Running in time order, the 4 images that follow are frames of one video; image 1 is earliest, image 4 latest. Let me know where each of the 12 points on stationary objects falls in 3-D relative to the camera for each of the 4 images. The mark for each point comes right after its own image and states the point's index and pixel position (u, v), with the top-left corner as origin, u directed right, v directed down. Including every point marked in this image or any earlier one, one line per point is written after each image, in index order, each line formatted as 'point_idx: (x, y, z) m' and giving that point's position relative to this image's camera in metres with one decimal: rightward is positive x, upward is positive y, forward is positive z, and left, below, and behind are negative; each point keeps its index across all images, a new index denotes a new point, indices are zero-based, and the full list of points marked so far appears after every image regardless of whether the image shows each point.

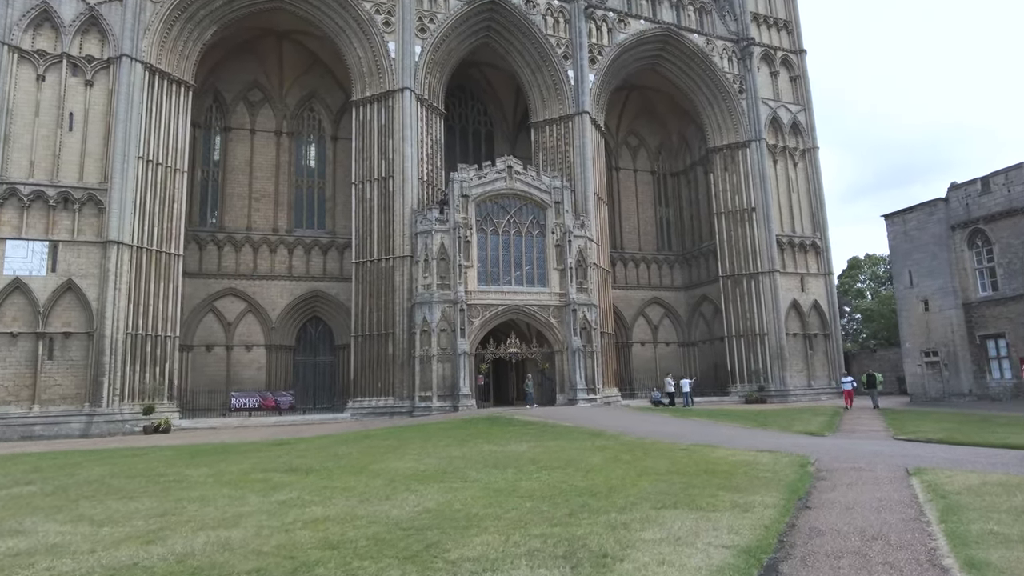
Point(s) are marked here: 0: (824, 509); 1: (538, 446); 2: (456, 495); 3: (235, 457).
0: (+3.3, -2.4, +7.9) m
1: (+0.6, -3.5, +16.5) m
2: (-0.8, -2.8, +10.0) m
3: (-6.7, -4.1, +17.8) m
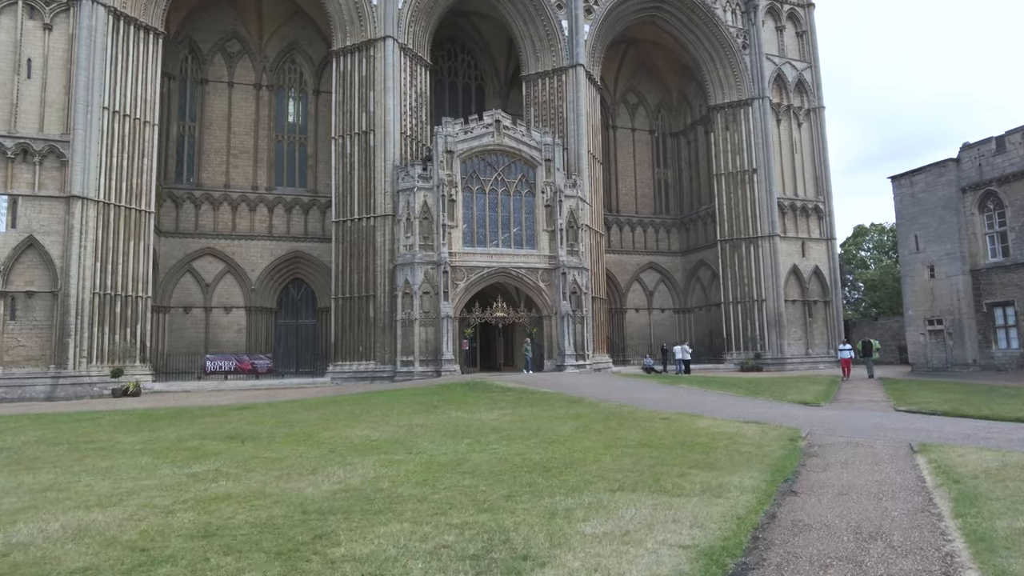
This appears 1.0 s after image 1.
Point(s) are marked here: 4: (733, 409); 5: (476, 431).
0: (+2.7, -1.8, +6.5) m
1: (-0.1, -2.6, +15.2) m
2: (-1.4, -2.1, +8.7) m
3: (-7.3, -3.0, +16.6) m
4: (+4.4, -2.4, +14.7) m
5: (-0.6, -2.4, +12.6) m
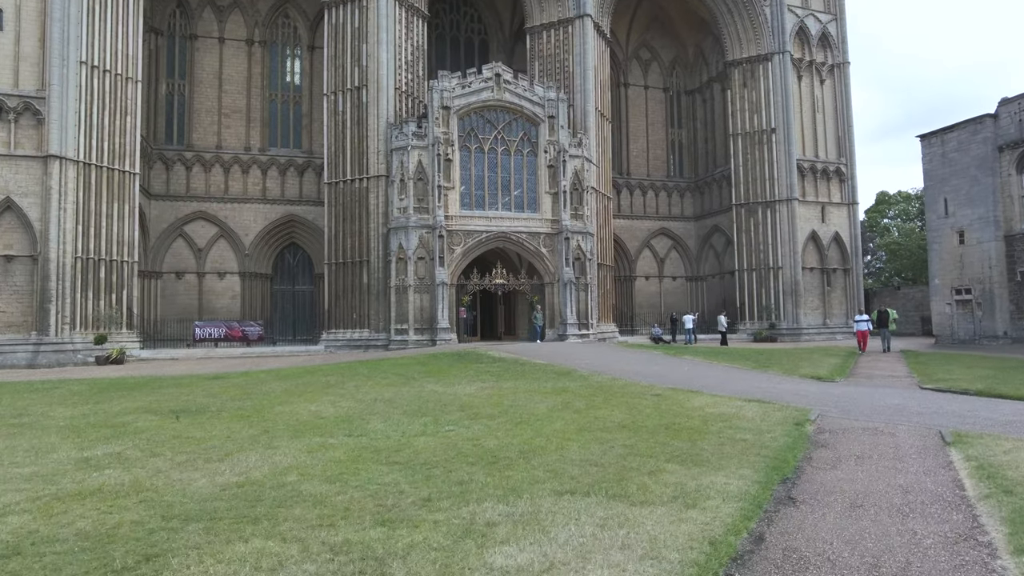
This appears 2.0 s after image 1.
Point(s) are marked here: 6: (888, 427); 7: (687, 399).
0: (+2.1, -1.5, +5.0) m
1: (-0.5, -1.9, +13.8) m
2: (-2.0, -1.7, +7.3) m
3: (-7.7, -2.2, +15.4) m
4: (+4.0, -1.7, +13.2) m
5: (-1.1, -1.8, +11.2) m
6: (+4.1, -1.5, +8.1) m
7: (+2.6, -1.7, +11.0) m
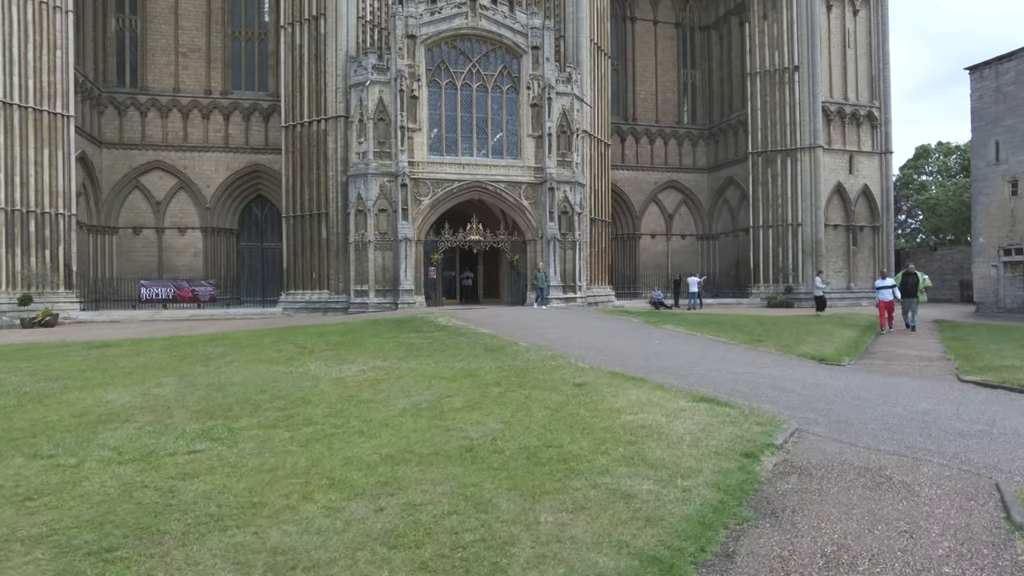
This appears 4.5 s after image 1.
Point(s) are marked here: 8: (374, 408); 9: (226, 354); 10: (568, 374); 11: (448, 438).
0: (+0.3, -1.2, +1.7) m
1: (-1.9, -1.1, +10.5) m
2: (-3.7, -1.3, +4.1) m
3: (-9.1, -1.3, +12.4) m
4: (+2.6, -1.1, +9.7) m
5: (-2.6, -1.2, +7.9) m
6: (+2.5, -1.1, +4.7) m
7: (+1.1, -1.1, +7.6) m
8: (-1.3, -1.2, +7.3) m
9: (-5.2, -1.2, +13.3) m
10: (+0.7, -1.1, +9.2) m
11: (-0.5, -1.2, +5.8) m
